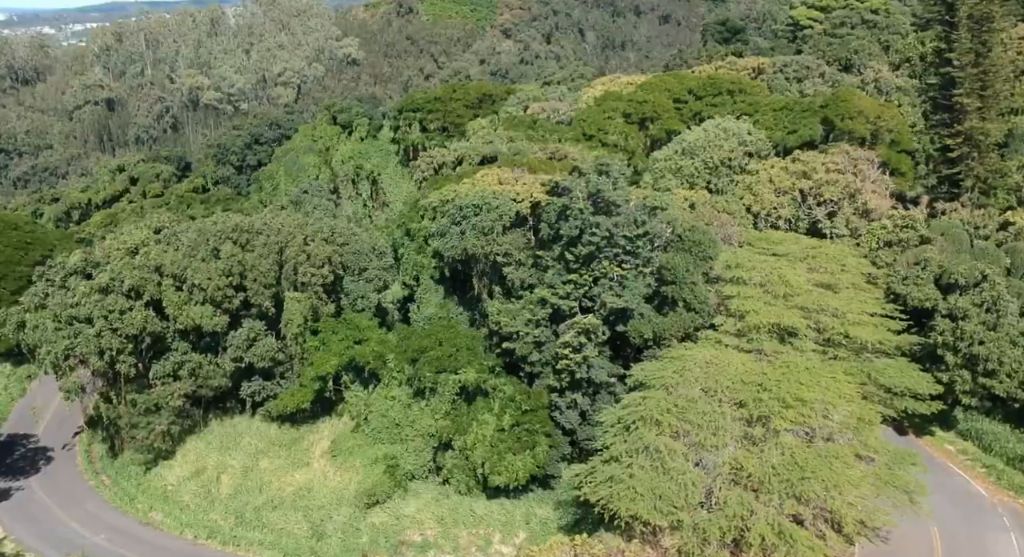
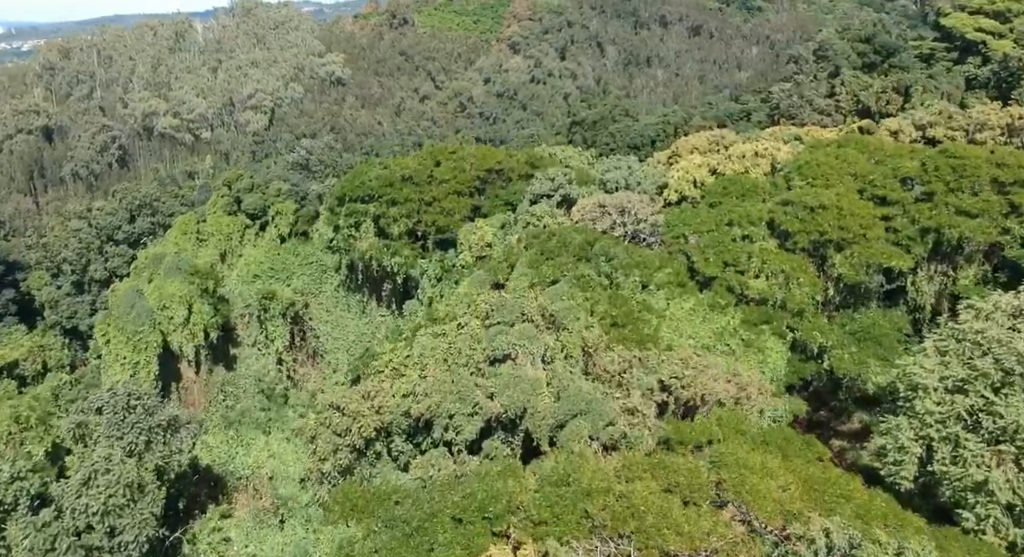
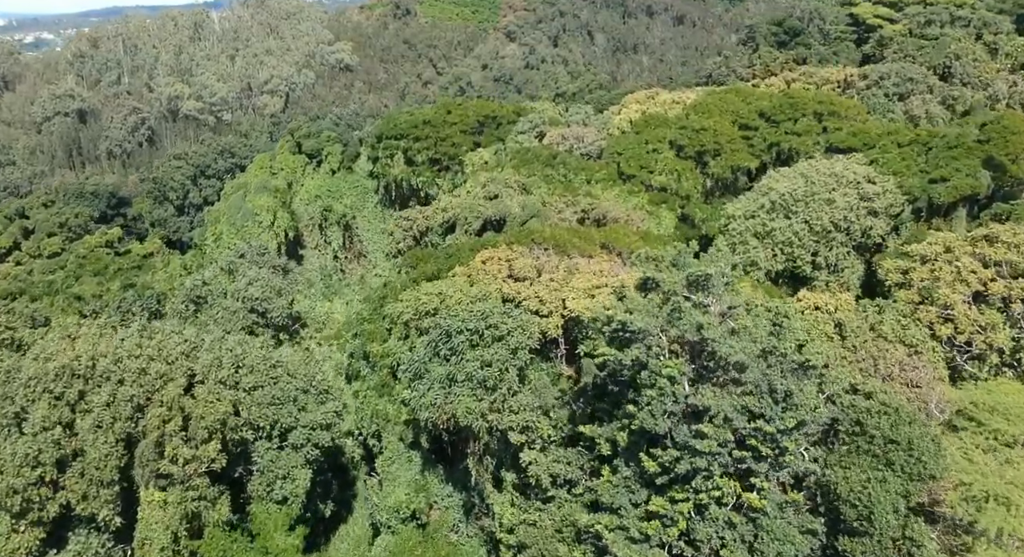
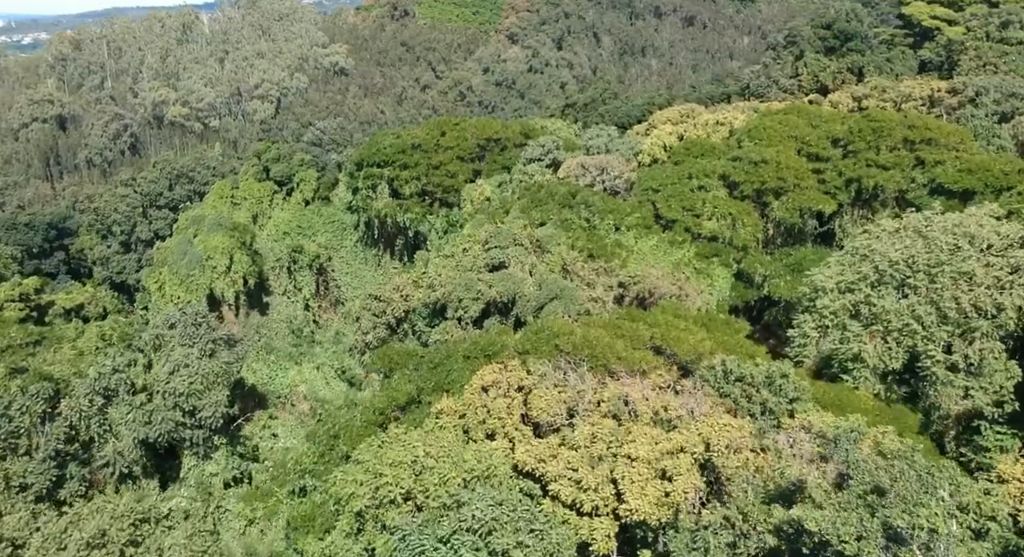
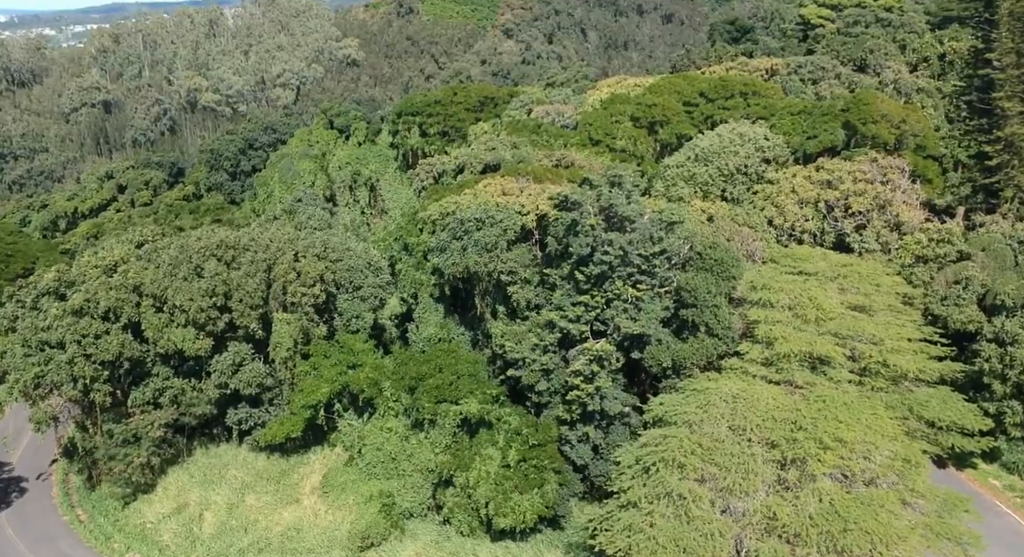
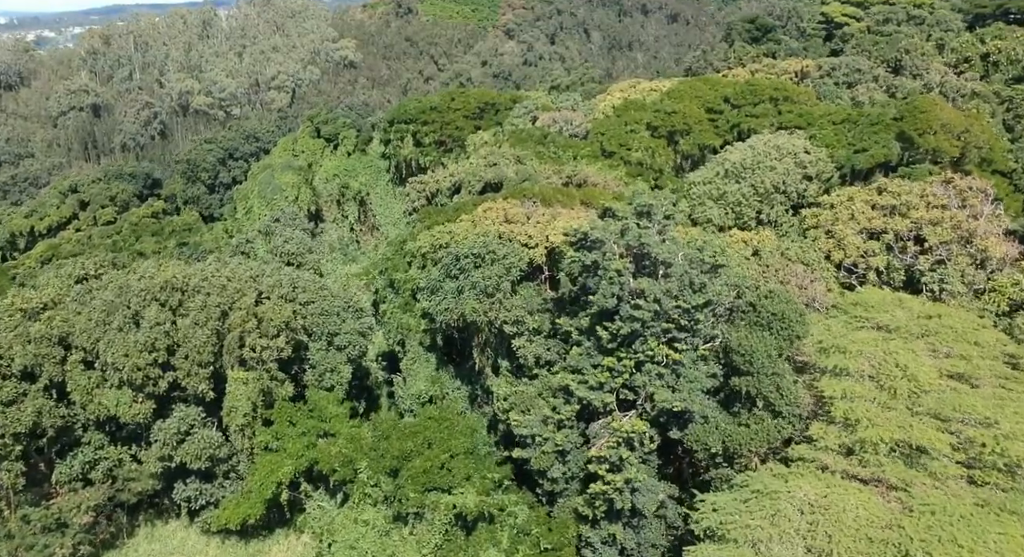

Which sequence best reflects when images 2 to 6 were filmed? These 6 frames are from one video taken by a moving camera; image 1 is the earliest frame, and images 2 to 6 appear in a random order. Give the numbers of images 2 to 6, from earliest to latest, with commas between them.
5, 6, 3, 4, 2
